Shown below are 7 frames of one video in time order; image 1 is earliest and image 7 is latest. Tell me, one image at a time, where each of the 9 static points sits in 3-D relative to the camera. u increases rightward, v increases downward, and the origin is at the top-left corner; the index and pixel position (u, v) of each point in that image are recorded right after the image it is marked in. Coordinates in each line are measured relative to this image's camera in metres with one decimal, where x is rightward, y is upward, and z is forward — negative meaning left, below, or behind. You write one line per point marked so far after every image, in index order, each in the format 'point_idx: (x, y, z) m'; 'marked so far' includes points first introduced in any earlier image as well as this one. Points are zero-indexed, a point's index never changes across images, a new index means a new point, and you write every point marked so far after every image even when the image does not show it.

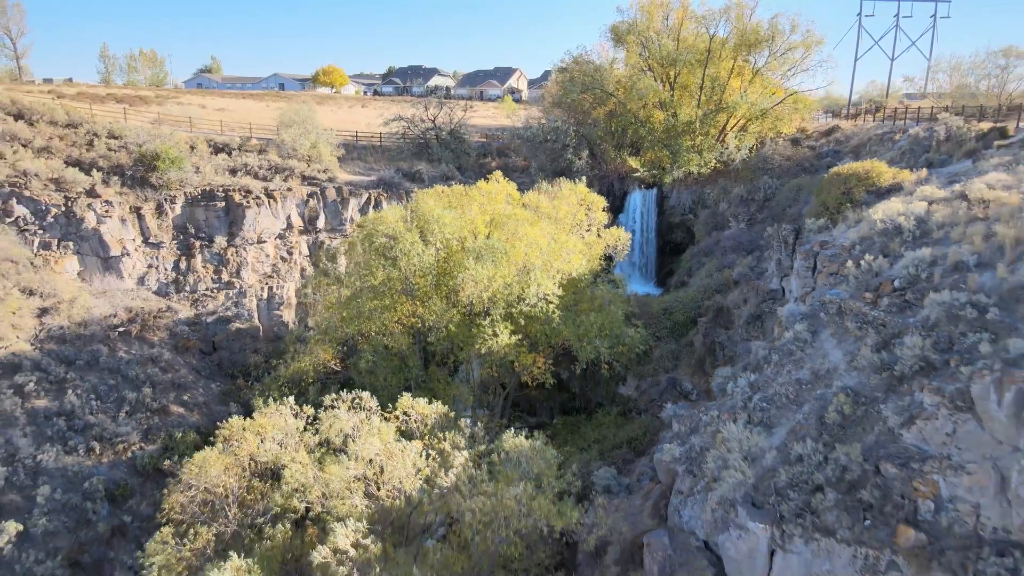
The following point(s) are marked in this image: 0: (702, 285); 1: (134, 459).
0: (+4.2, +0.2, +16.1) m
1: (-6.3, -2.8, +12.1) m
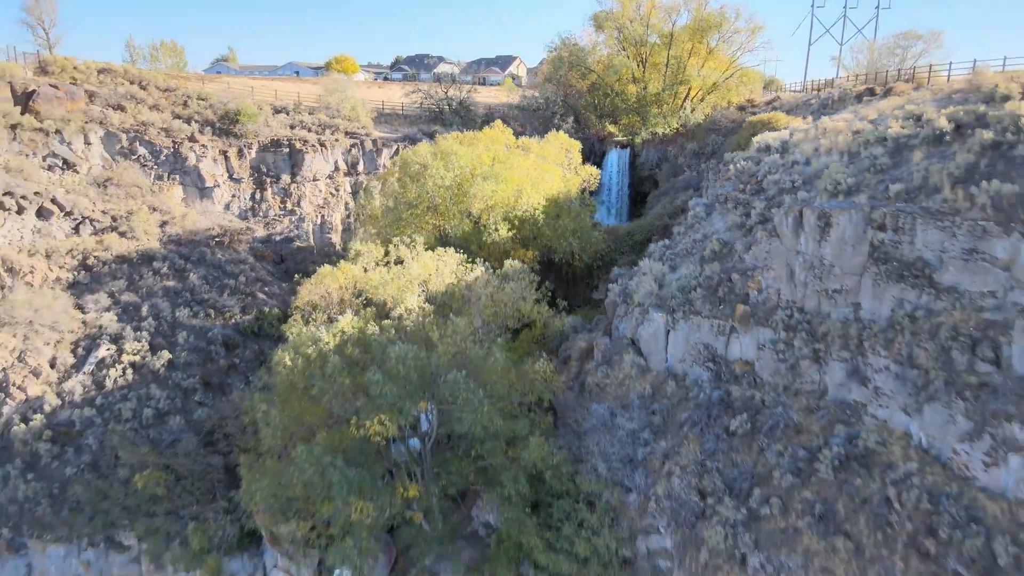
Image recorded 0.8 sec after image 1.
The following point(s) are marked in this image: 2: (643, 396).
0: (+4.1, +2.2, +20.8) m
1: (-6.3, -0.8, +16.8) m
2: (+2.1, -1.7, +11.8) m
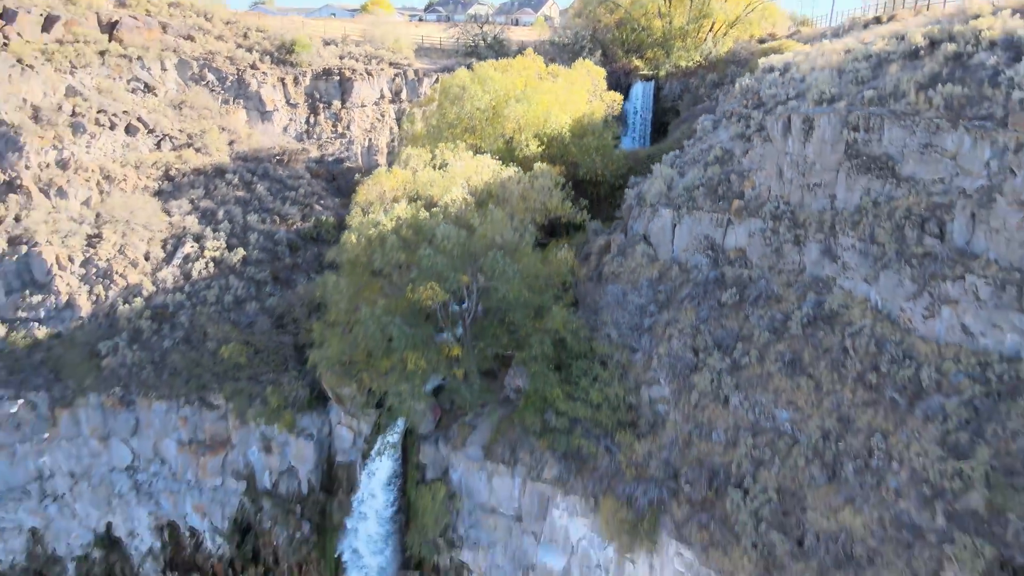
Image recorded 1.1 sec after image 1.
0: (+5.0, +4.7, +22.5) m
1: (-5.6, +1.5, +19.2) m
2: (+2.6, +0.2, +13.9) m
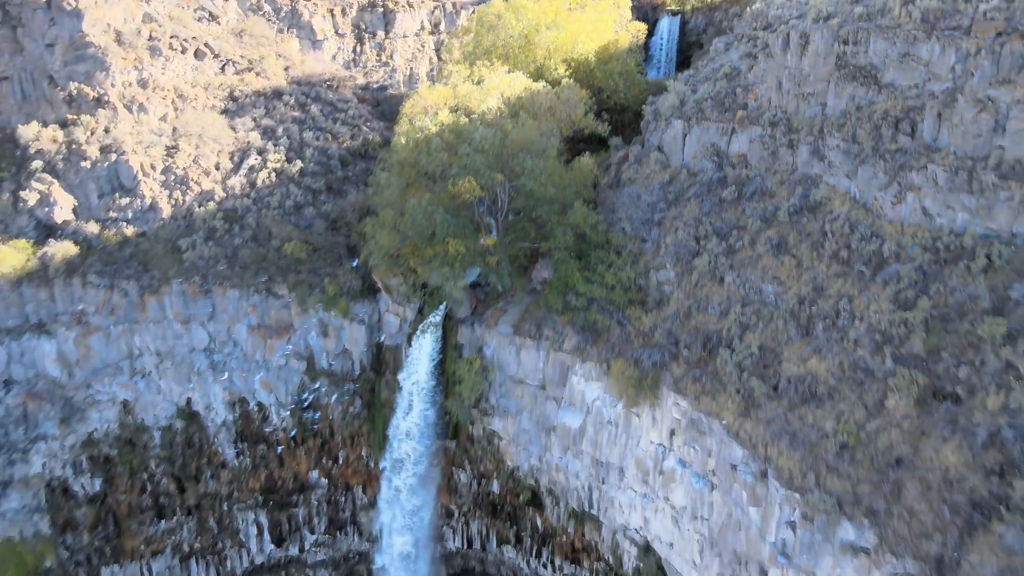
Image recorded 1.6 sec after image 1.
0: (+6.1, +7.2, +23.9) m
1: (-4.8, +4.1, +21.2) m
2: (+3.2, +2.2, +15.7) m
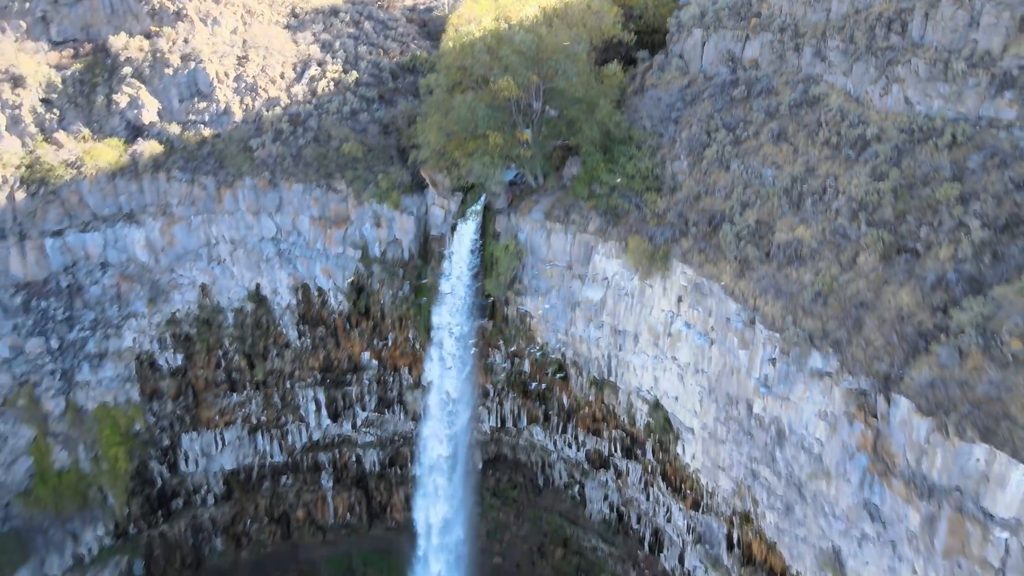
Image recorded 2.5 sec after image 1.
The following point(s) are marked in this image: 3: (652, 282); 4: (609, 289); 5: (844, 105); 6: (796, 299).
0: (+7.4, +10.3, +25.1) m
1: (-3.6, +7.1, +23.2) m
2: (+4.0, +4.8, +17.4) m
3: (+3.0, +0.1, +15.5) m
4: (+2.2, 0.0, +16.7) m
5: (+6.5, +3.6, +14.3) m
6: (+4.9, -0.2, +12.8) m
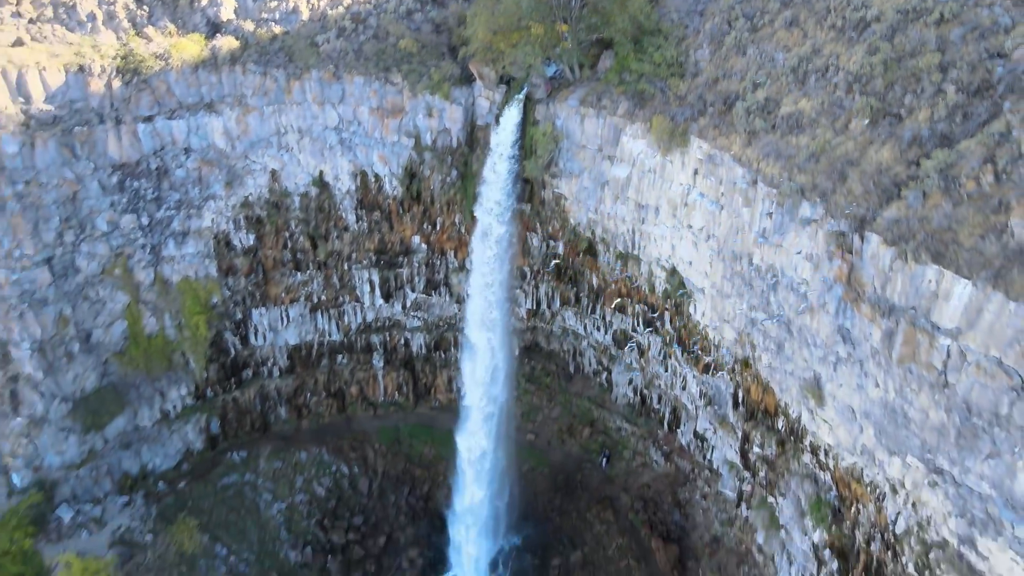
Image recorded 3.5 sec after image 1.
0: (+9.0, +13.8, +26.0) m
1: (-2.2, +10.9, +24.9) m
2: (+5.1, +7.9, +19.0) m
3: (+3.8, +3.1, +17.5) m
4: (+3.1, +3.1, +18.8) m
5: (+7.3, +6.4, +15.8) m
6: (+5.6, +2.5, +14.7) m
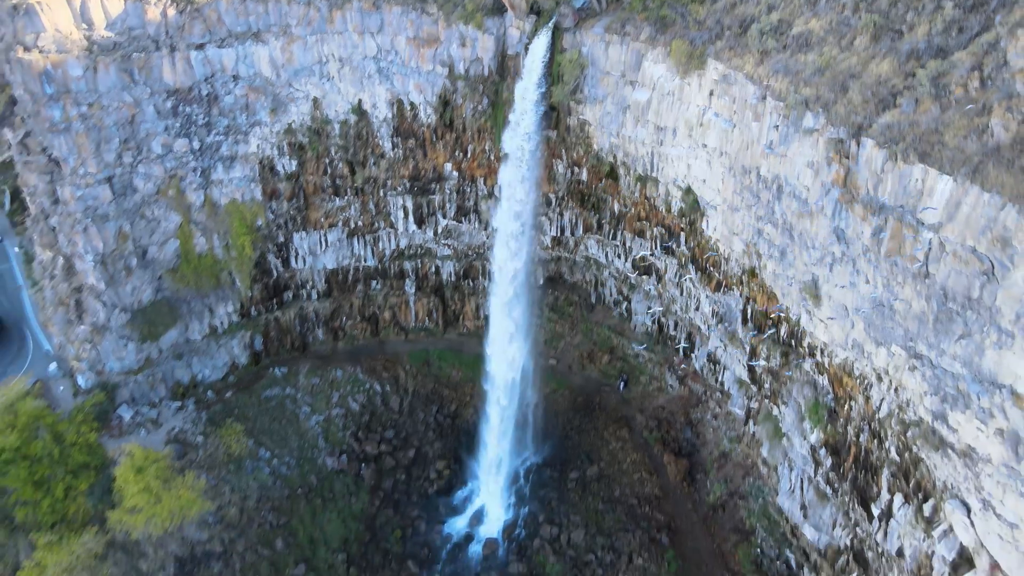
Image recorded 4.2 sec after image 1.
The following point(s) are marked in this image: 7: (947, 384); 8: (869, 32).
0: (+10.2, +16.3, +26.4) m
1: (-1.0, +13.6, +25.9) m
2: (+6.0, +10.1, +19.8) m
3: (+4.5, +5.3, +18.7) m
4: (+3.9, +5.4, +19.9) m
5: (+8.0, +8.4, +16.7) m
6: (+6.2, +4.6, +15.8) m
7: (+8.0, -1.8, +13.6) m
8: (+7.4, +5.3, +15.2) m
